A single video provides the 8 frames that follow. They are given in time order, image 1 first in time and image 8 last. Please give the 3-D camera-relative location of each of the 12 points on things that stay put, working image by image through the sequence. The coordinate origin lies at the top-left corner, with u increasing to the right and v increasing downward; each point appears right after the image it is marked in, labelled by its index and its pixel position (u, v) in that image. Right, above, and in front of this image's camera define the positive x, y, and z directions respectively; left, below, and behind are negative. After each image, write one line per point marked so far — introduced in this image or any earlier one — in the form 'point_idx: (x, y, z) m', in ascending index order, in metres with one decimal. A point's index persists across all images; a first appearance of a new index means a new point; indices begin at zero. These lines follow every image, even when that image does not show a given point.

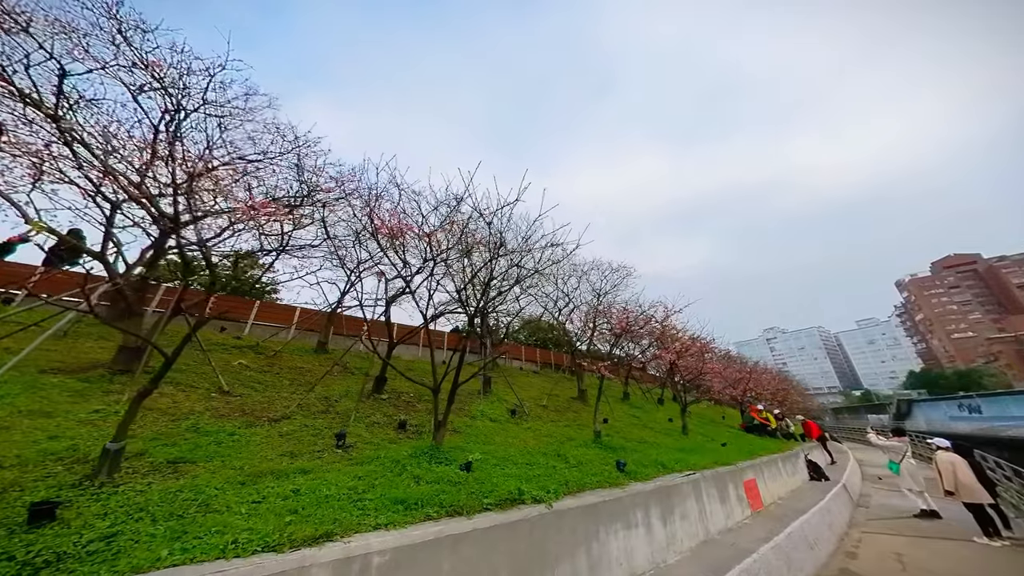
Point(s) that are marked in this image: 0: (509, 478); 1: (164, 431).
0: (-0.1, -3.3, +5.2) m
1: (-6.5, -2.6, +5.5) m
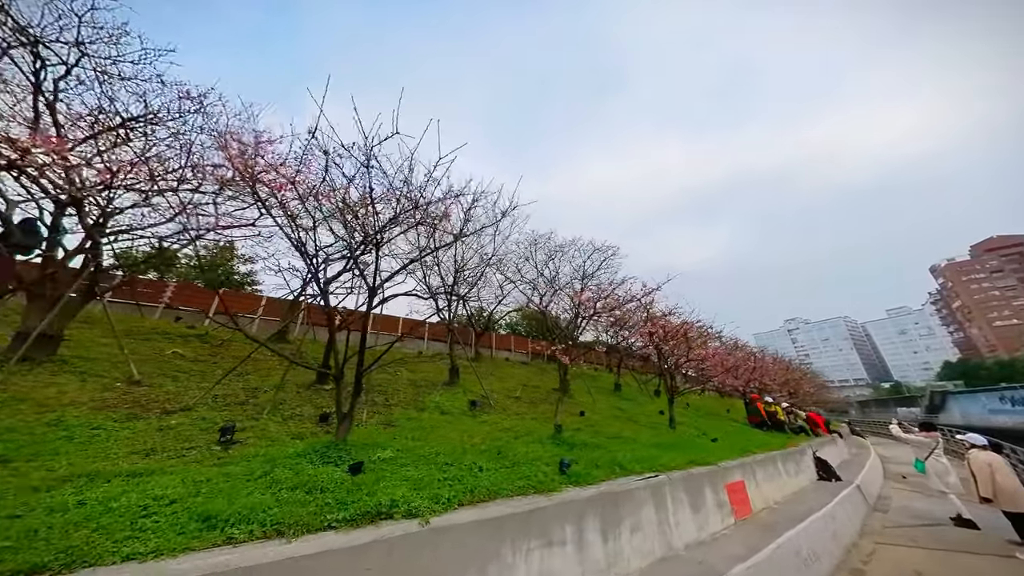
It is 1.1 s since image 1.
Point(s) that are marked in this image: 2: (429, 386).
0: (-1.6, -2.8, +4.2) m
1: (-8.0, -2.2, +4.7) m
2: (-3.1, -3.5, +10.6) m
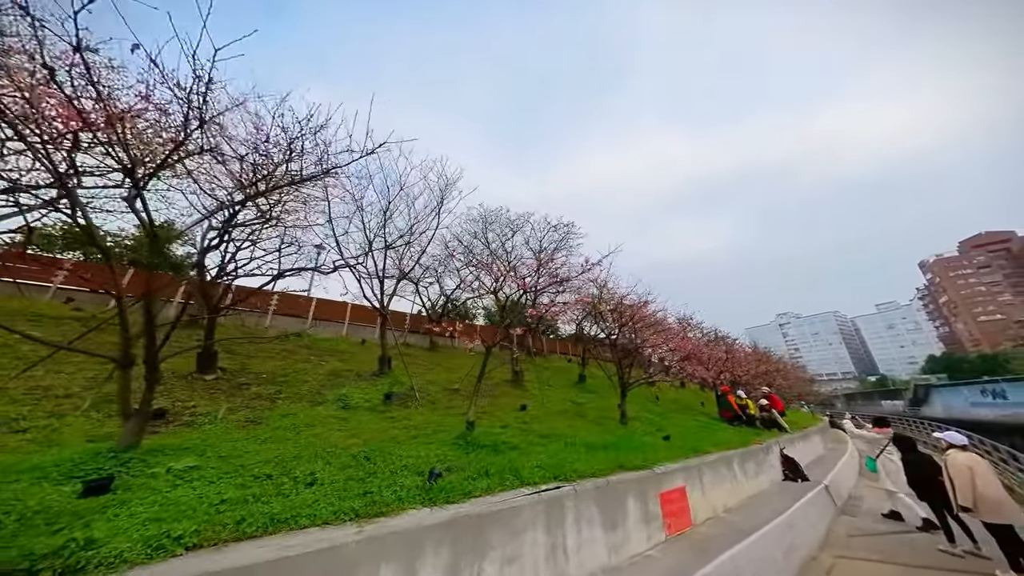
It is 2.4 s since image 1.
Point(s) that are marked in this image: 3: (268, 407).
0: (-3.7, -2.2, +2.9) m
1: (-10.1, -1.6, +3.4) m
2: (-5.2, -2.8, +9.3) m
3: (-5.4, -2.6, +6.5) m
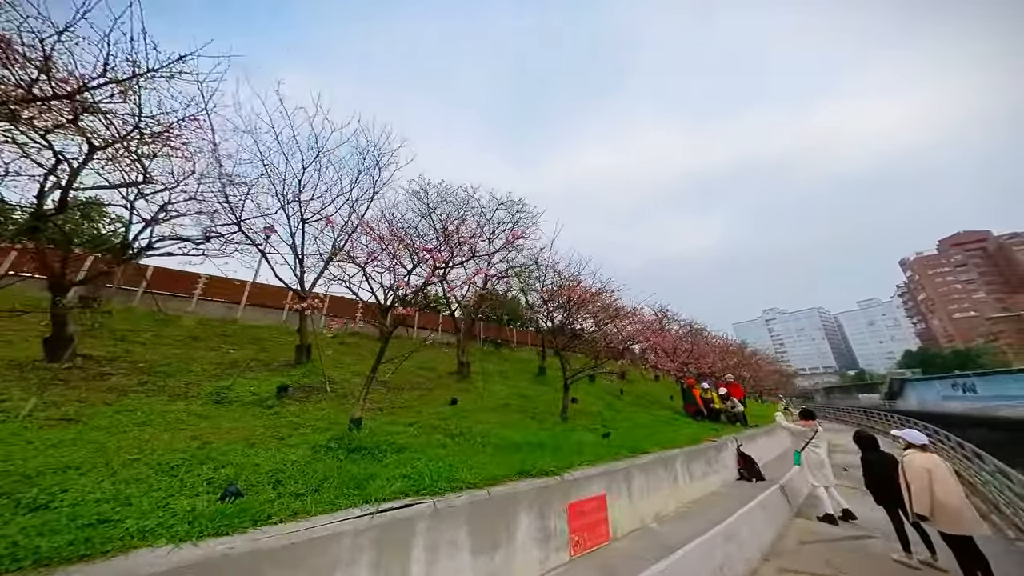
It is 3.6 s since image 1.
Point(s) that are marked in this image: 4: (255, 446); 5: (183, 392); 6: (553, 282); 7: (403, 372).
0: (-5.5, -1.7, +1.8) m
1: (-12.0, -1.0, +2.1) m
2: (-7.3, -2.2, +8.2) m
3: (-7.4, -2.1, +5.4) m
4: (-4.1, -2.5, +4.7) m
5: (-7.0, -2.2, +6.3) m
6: (+2.4, +0.1, +14.4) m
7: (-3.9, -3.0, +10.5) m
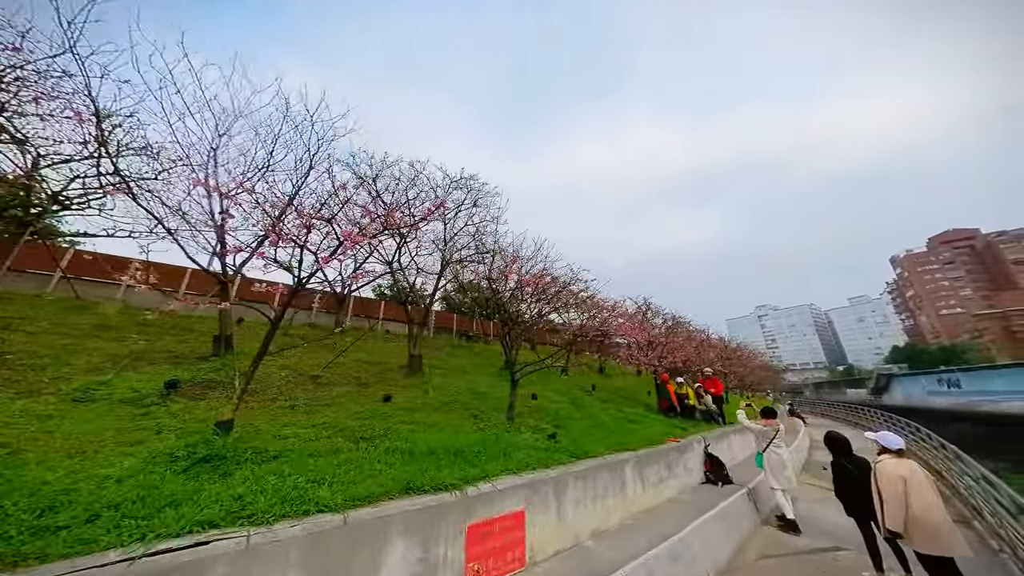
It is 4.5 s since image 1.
0: (-7.0, -1.4, +0.8) m
1: (-13.4, -0.6, +1.0) m
2: (-8.8, -1.7, +7.2) m
3: (-8.9, -1.7, +4.4) m
4: (-5.6, -2.1, +3.8) m
5: (-8.5, -1.7, +5.3) m
6: (+0.8, +0.6, +13.4) m
7: (-5.5, -2.6, +9.6) m
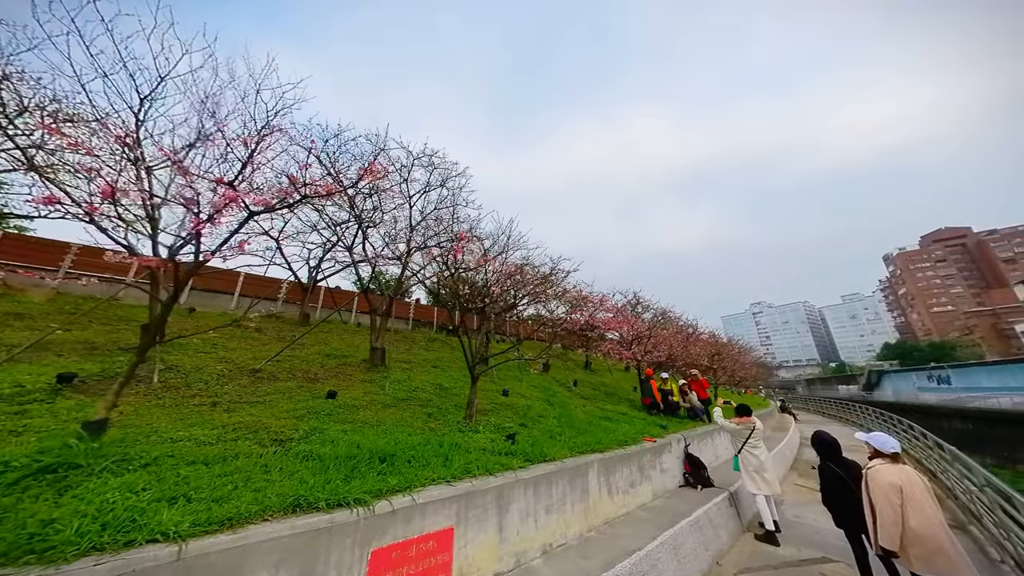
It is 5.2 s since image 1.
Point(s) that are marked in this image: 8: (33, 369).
0: (-7.9, -1.1, 0.0) m
1: (-14.3, -0.3, +0.1) m
2: (-9.8, -1.4, +6.4) m
3: (-9.8, -1.3, +3.5) m
4: (-6.5, -1.8, +3.0) m
5: (-9.4, -1.4, +4.5) m
6: (-0.2, +1.0, +12.7) m
7: (-6.5, -2.2, +8.8) m
8: (-9.0, -1.5, +5.5) m
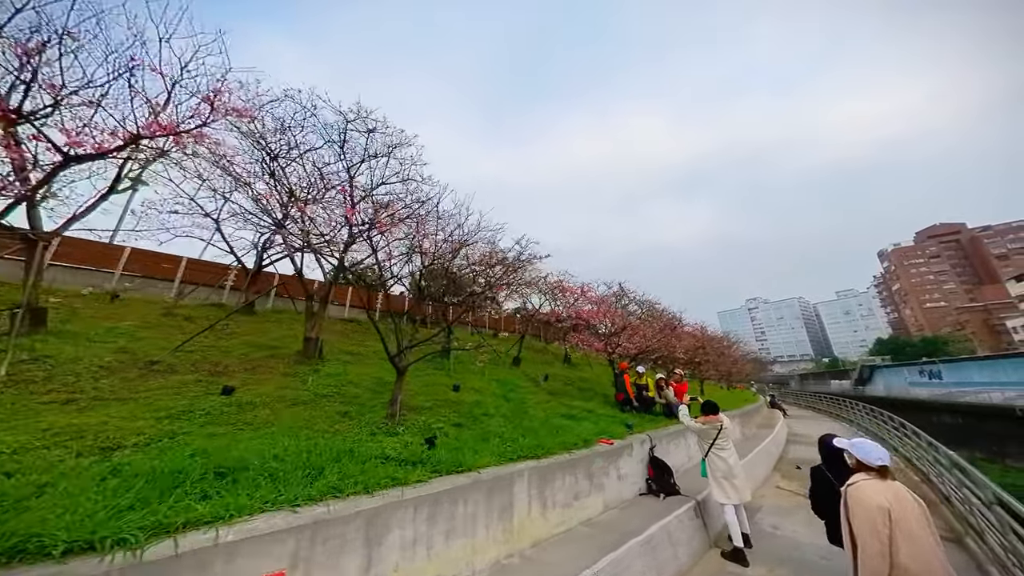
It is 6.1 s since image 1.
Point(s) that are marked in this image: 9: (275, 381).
0: (-9.2, -0.7, -1.1) m
1: (-15.6, +0.1, -1.0) m
2: (-11.1, -0.9, +5.3) m
3: (-11.1, -0.9, +2.5) m
4: (-7.8, -1.4, +1.9) m
5: (-10.8, -0.9, +3.4) m
6: (-1.7, +1.5, +11.6) m
7: (-7.9, -1.7, +7.8) m
8: (-10.3, -1.0, +4.4) m
9: (-5.5, -2.1, +6.9) m
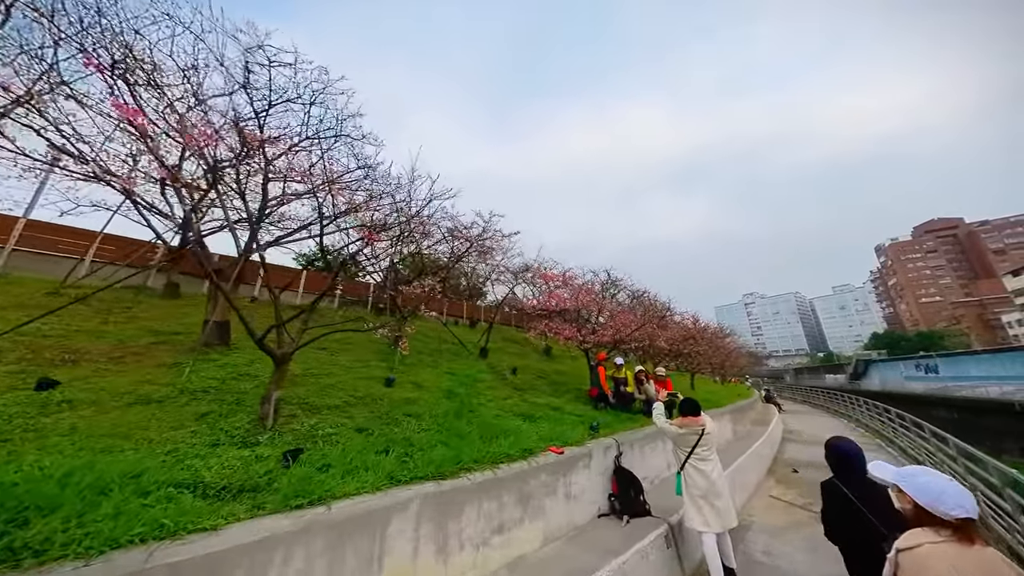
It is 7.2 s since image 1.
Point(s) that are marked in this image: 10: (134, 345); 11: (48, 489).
0: (-10.5, -0.2, -2.6) m
1: (-16.9, +0.6, -2.6) m
2: (-12.4, -0.3, +3.7) m
3: (-12.4, -0.3, +0.9) m
4: (-9.1, -0.9, +0.4) m
5: (-12.1, -0.4, +1.8) m
6: (-3.0, +2.2, +10.1) m
7: (-9.2, -1.0, +6.3) m
8: (-11.6, -0.5, +2.9) m
9: (-6.8, -1.5, +5.4) m
10: (-8.2, -1.2, +6.3) m
11: (-4.1, -1.8, +2.7) m
